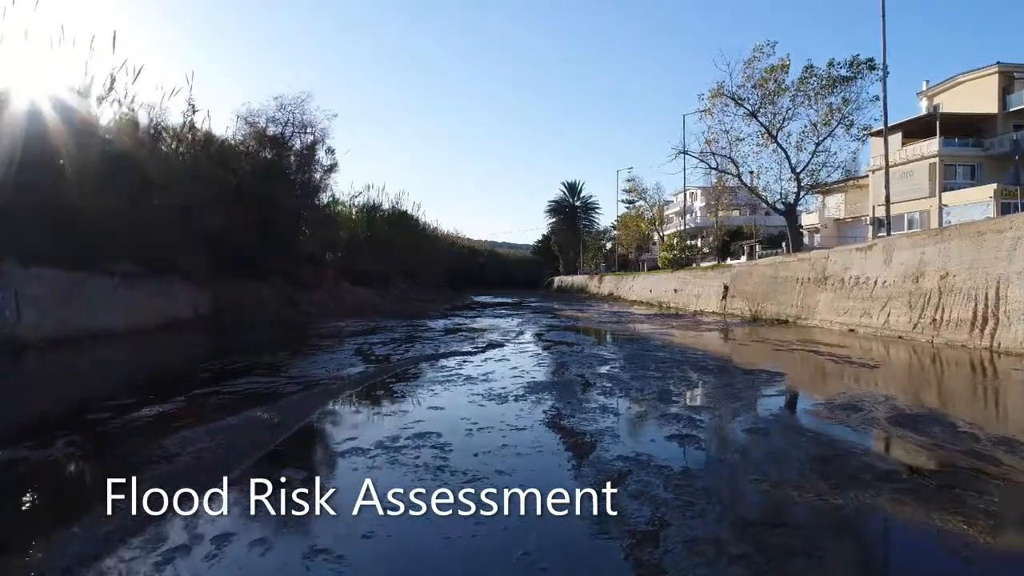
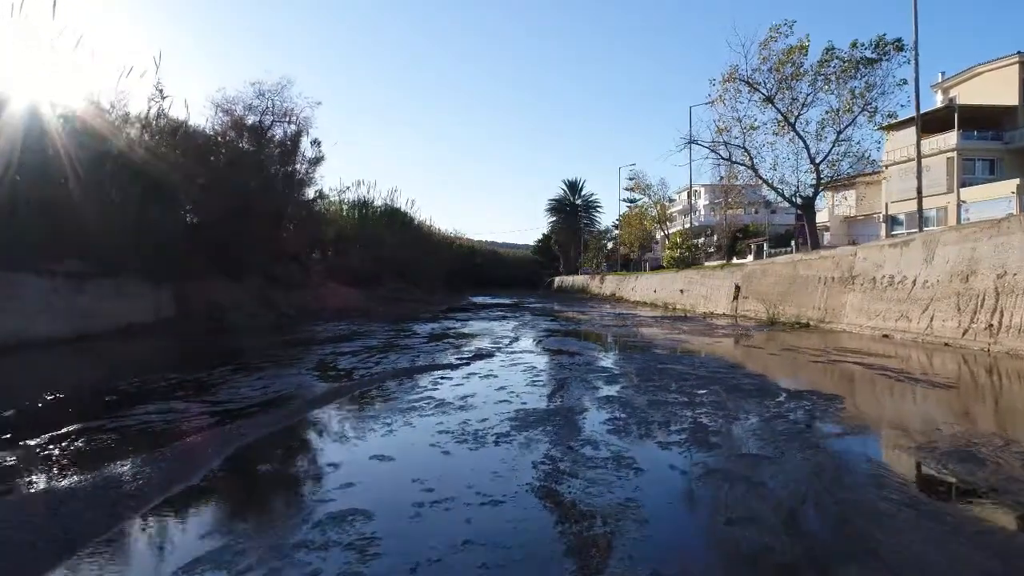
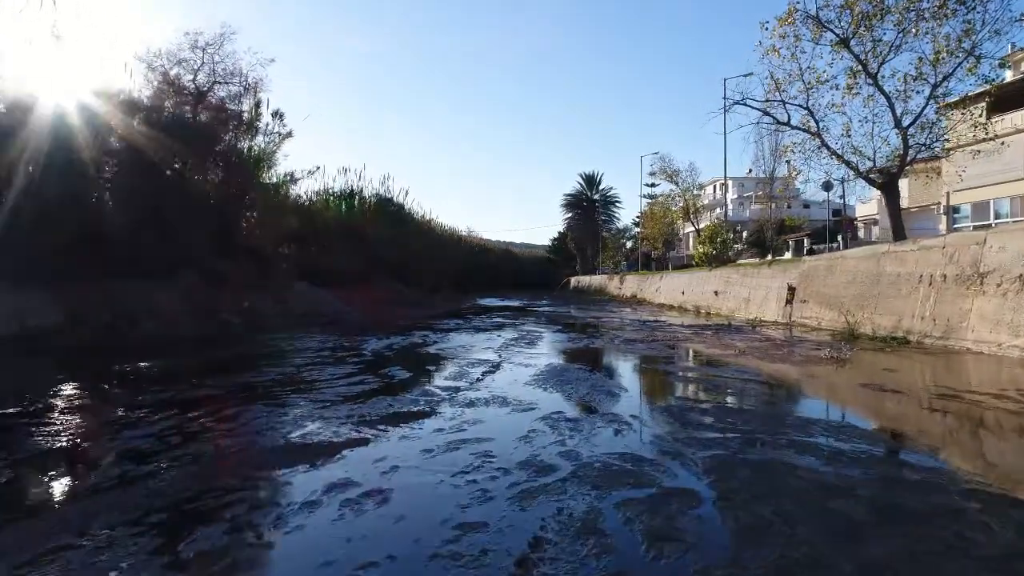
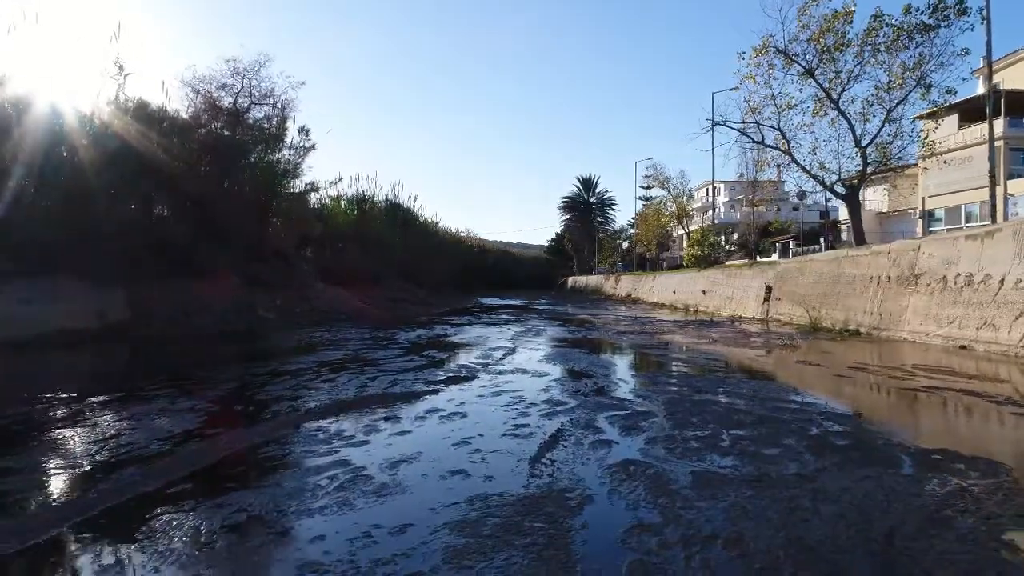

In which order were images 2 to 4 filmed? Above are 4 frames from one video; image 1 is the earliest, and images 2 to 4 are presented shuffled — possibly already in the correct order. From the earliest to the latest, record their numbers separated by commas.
2, 4, 3
